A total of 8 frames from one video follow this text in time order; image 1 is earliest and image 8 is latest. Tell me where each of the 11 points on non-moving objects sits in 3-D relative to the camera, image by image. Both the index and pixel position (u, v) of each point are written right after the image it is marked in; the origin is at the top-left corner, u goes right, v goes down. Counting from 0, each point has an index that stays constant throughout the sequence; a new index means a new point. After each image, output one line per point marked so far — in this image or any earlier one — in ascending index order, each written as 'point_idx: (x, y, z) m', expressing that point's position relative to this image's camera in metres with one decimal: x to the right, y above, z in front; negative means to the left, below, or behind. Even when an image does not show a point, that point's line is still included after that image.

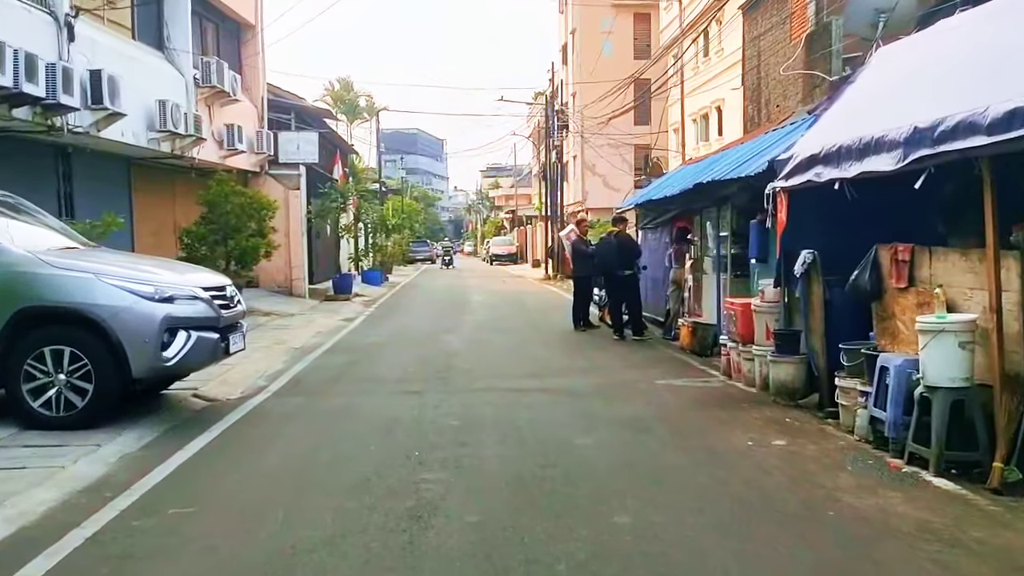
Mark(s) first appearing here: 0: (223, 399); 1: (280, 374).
0: (-3.3, -1.3, +9.9) m
1: (-3.1, -1.2, +11.7) m
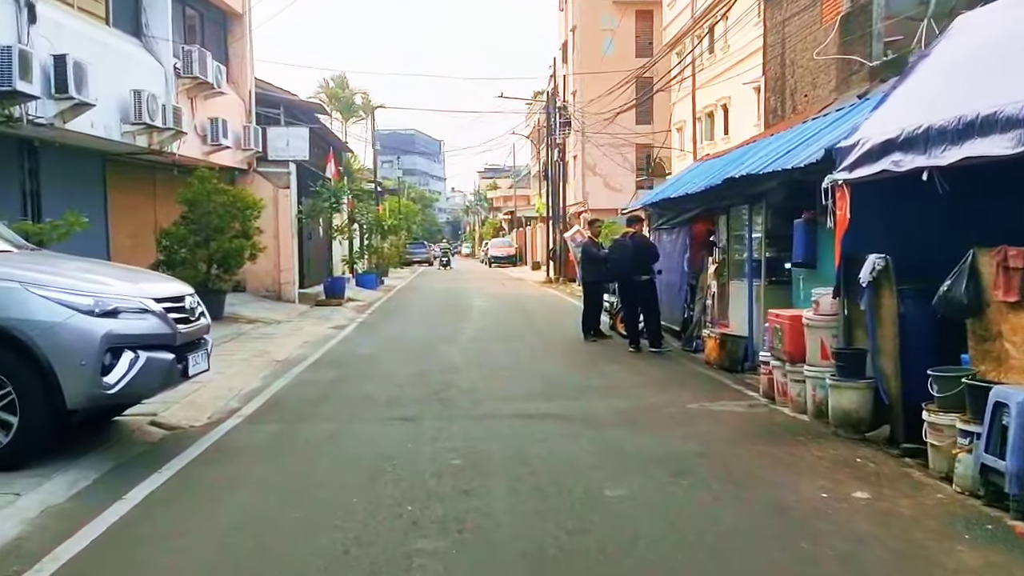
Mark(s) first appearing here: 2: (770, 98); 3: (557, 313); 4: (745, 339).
0: (-3.2, -1.4, +8.5) m
1: (-3.0, -1.3, +10.3) m
2: (+5.0, +3.7, +17.0) m
3: (+1.1, -0.7, +19.6) m
4: (+3.0, -0.7, +11.2) m
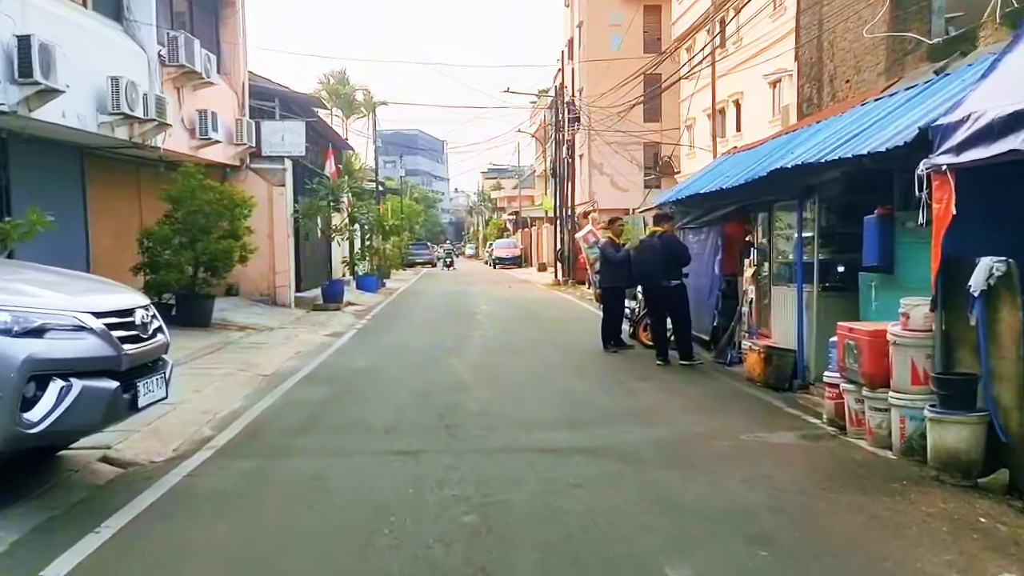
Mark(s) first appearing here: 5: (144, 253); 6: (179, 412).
0: (-3.0, -1.4, +7.1) m
1: (-2.8, -1.3, +8.9) m
2: (+5.2, +3.6, +15.6) m
3: (+1.3, -0.7, +18.2) m
4: (+3.2, -0.7, +9.8) m
5: (-6.9, +0.6, +16.4) m
6: (-3.4, -1.3, +9.0) m
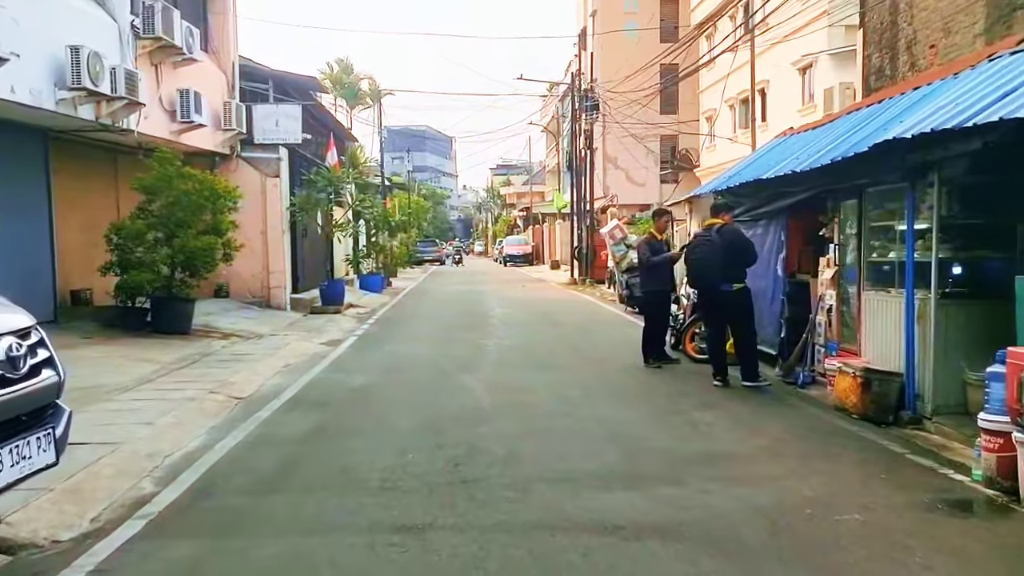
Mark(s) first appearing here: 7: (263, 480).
0: (-2.8, -1.5, +5.1) m
1: (-2.5, -1.4, +6.9) m
2: (+5.6, +3.6, +13.5) m
3: (+1.6, -0.8, +16.2) m
4: (+3.5, -0.8, +7.8) m
5: (-6.6, +0.6, +14.4) m
6: (-3.2, -1.3, +7.0) m
7: (-1.8, -1.4, +6.4) m
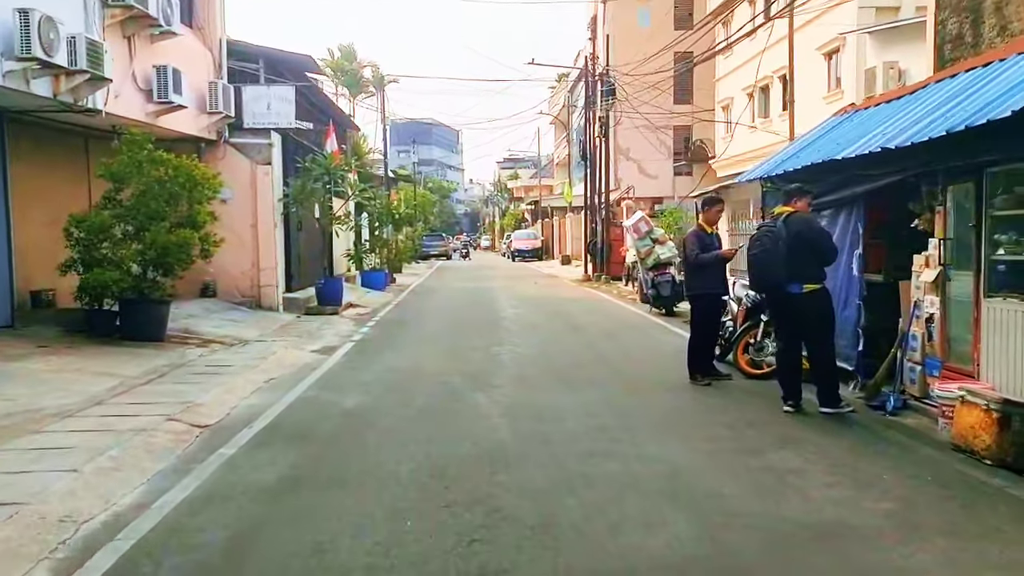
0: (-2.6, -1.6, +3.4) m
1: (-2.3, -1.5, +5.1) m
2: (+5.8, +3.6, +11.6) m
3: (+1.9, -0.8, +14.4) m
4: (+3.7, -0.9, +5.9) m
5: (-6.3, +0.6, +12.6) m
6: (-3.0, -1.4, +5.2) m
7: (-1.6, -1.5, +4.6) m
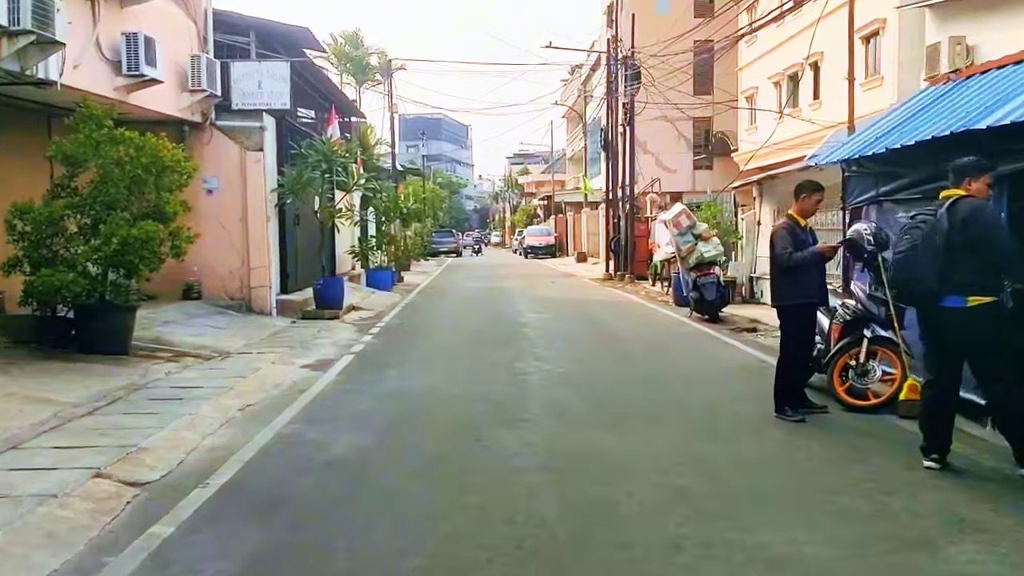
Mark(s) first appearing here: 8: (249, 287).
0: (-2.3, -1.7, +1.3) m
1: (-2.1, -1.5, +3.1) m
2: (+6.2, +3.5, +9.5) m
3: (+2.3, -0.8, +12.3) m
4: (+4.0, -0.9, +3.8) m
5: (-6.0, +0.5, +10.6) m
6: (-2.7, -1.5, +3.2) m
7: (-1.4, -1.6, +2.6) m
8: (-4.9, 0.0, +16.3) m
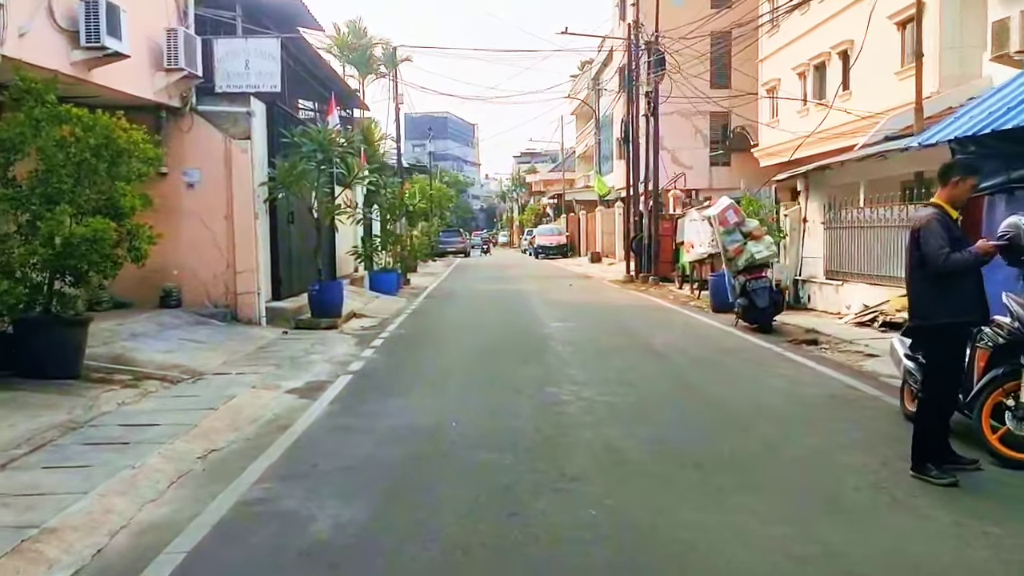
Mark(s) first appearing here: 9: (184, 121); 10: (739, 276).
0: (-2.1, -1.8, -0.6) m
1: (-1.8, -1.7, +1.2) m
2: (+6.5, +3.4, +7.5) m
3: (+2.6, -0.9, +10.3) m
4: (+4.2, -1.0, +1.9) m
5: (-5.7, +0.4, +8.7) m
6: (-2.4, -1.6, +1.2) m
7: (-1.1, -1.7, +0.6) m
8: (-4.6, -0.1, +14.4) m
9: (-5.4, +2.8, +14.1) m
10: (+3.6, +0.2, +13.6) m
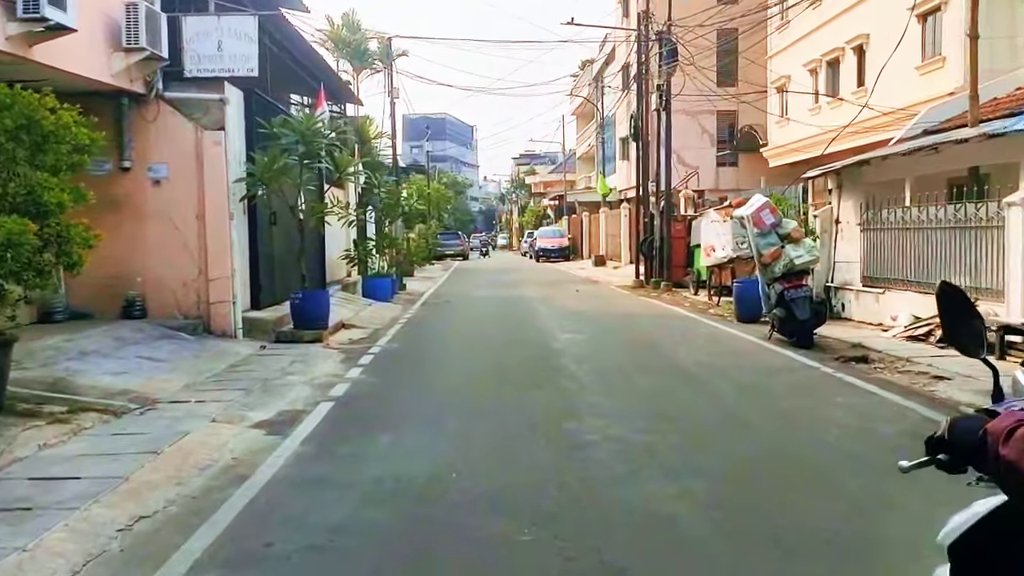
0: (-1.9, -1.9, -2.2) m
1: (-1.7, -1.7, -0.4) m
2: (+6.6, +3.3, +5.9) m
3: (+2.7, -1.0, +8.8) m
4: (+4.3, -1.1, +0.3) m
5: (-5.6, +0.3, +7.1) m
6: (-2.3, -1.7, -0.3) m
7: (-1.0, -1.8, -0.9) m
8: (-4.5, -0.2, +12.8) m
9: (-5.3, +2.6, +12.6) m
10: (+3.6, +0.1, +12.0) m
